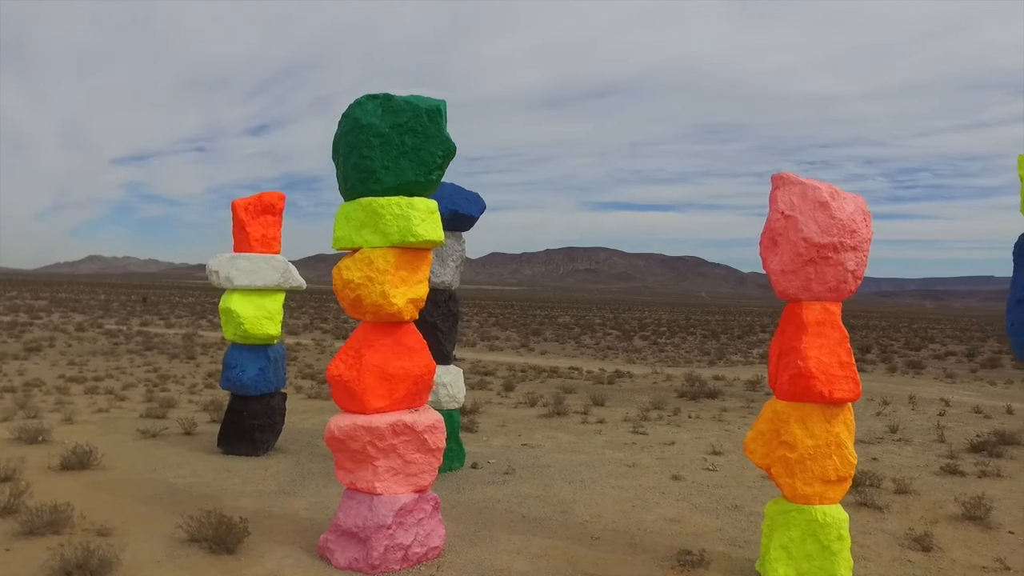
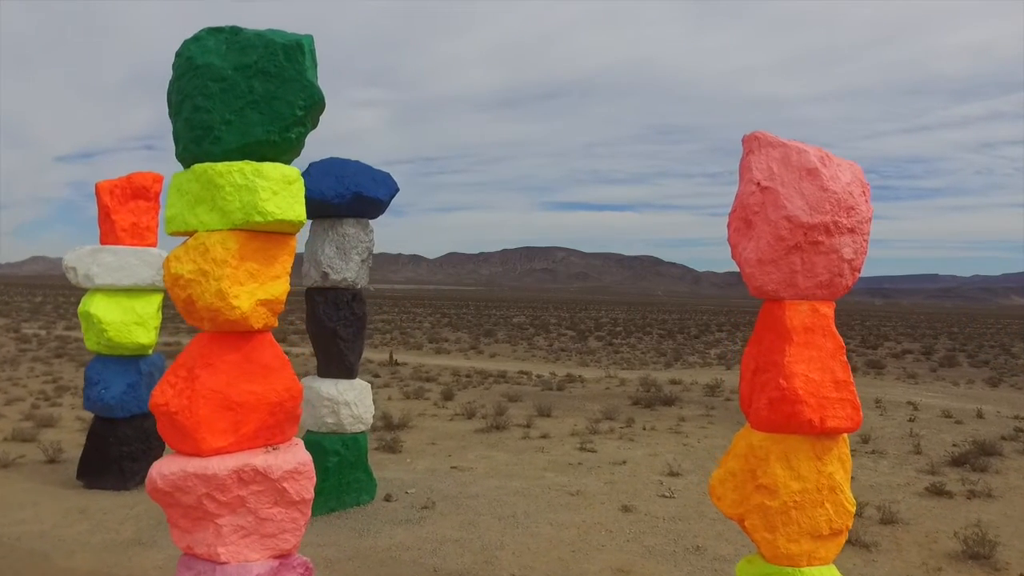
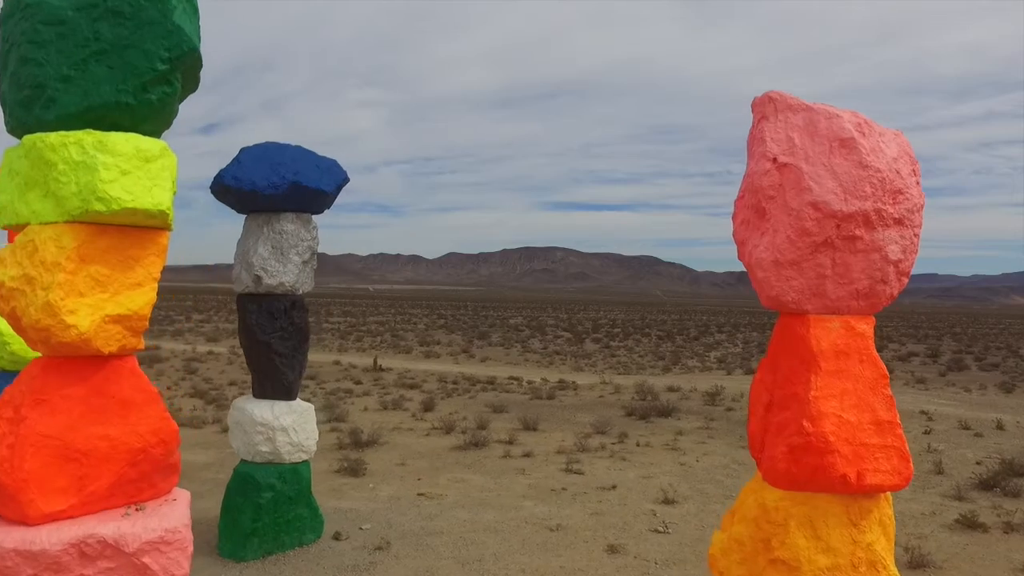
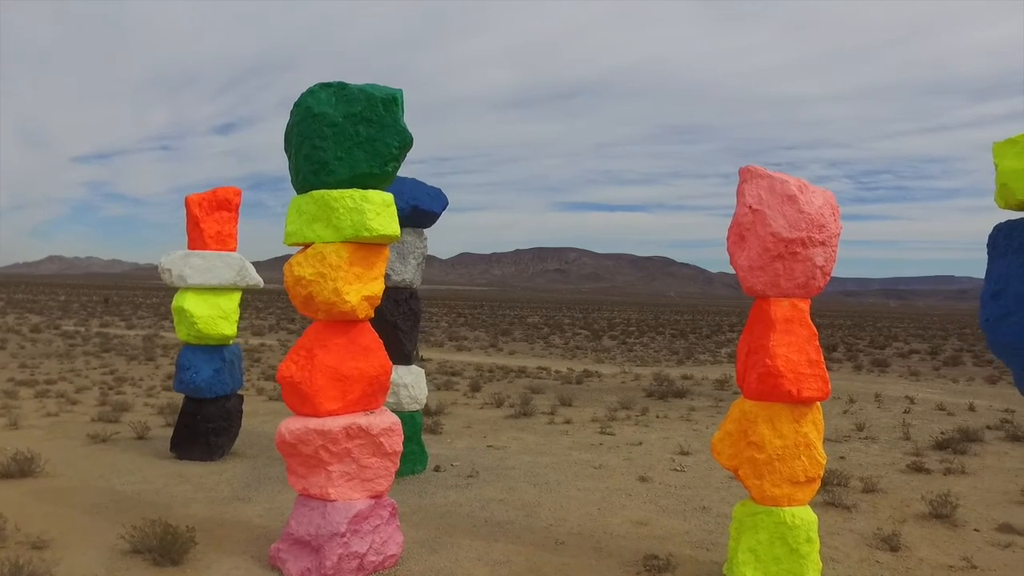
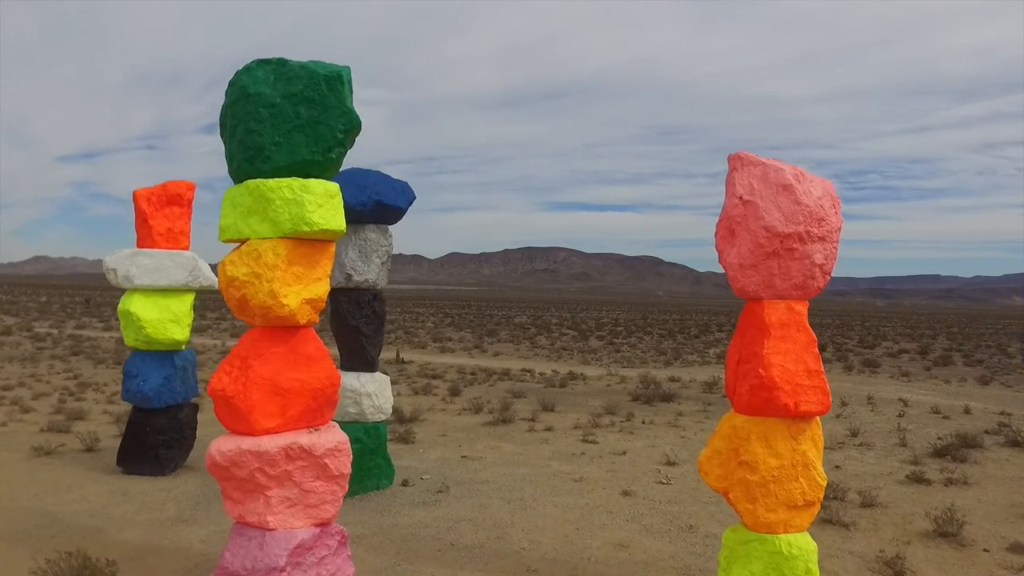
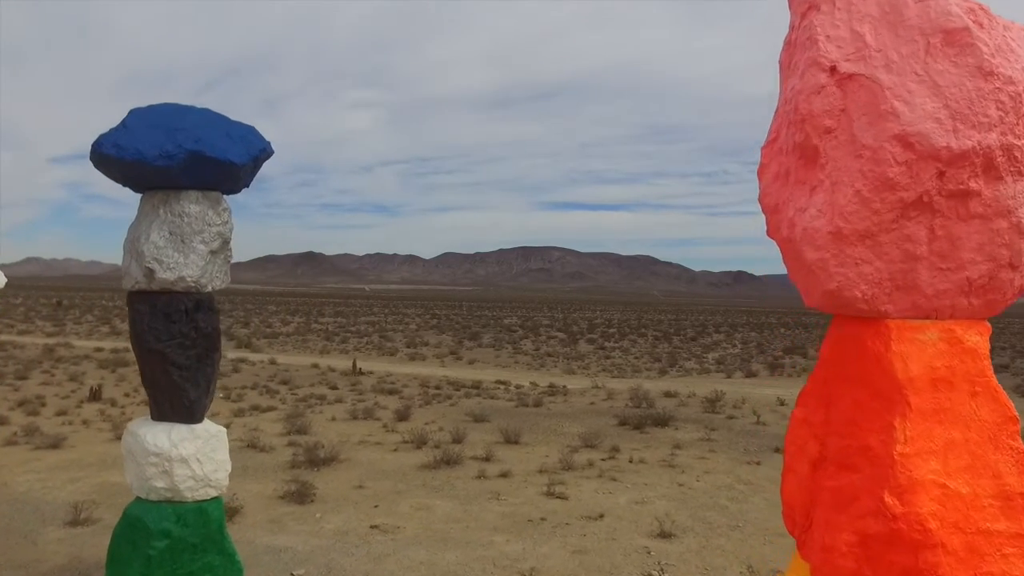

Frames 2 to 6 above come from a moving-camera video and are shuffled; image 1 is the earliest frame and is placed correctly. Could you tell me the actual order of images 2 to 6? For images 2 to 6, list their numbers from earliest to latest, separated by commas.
4, 5, 2, 3, 6
